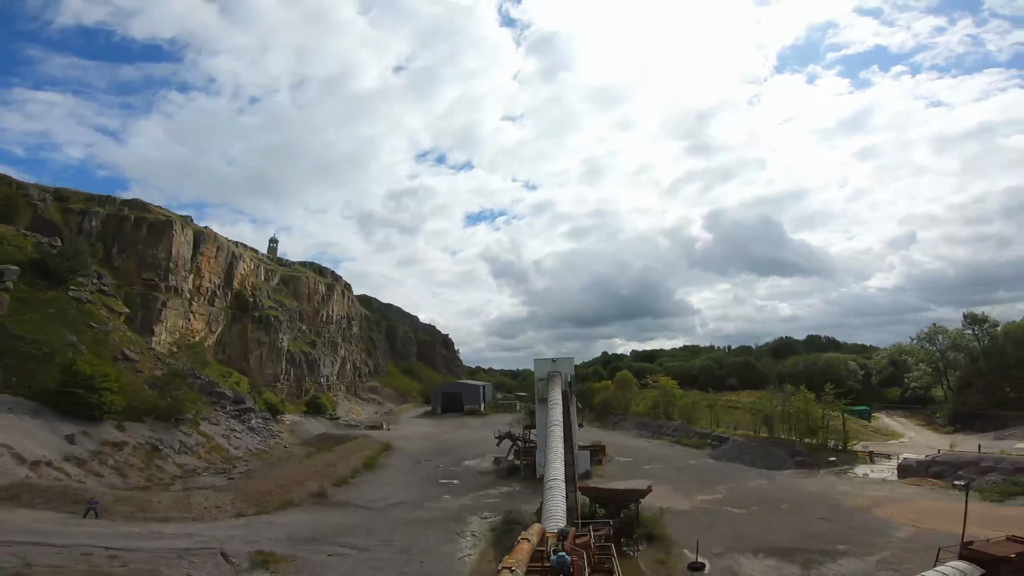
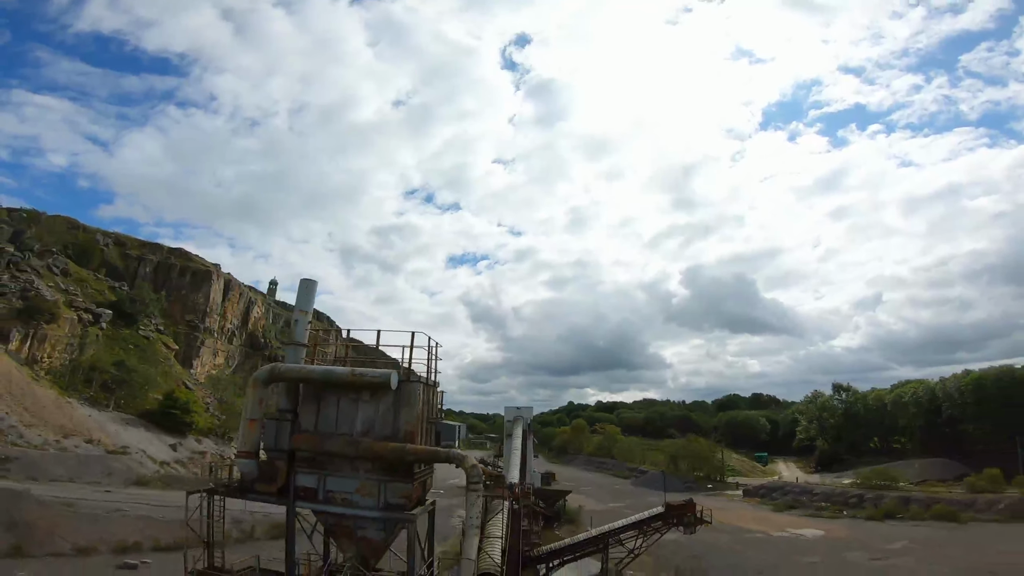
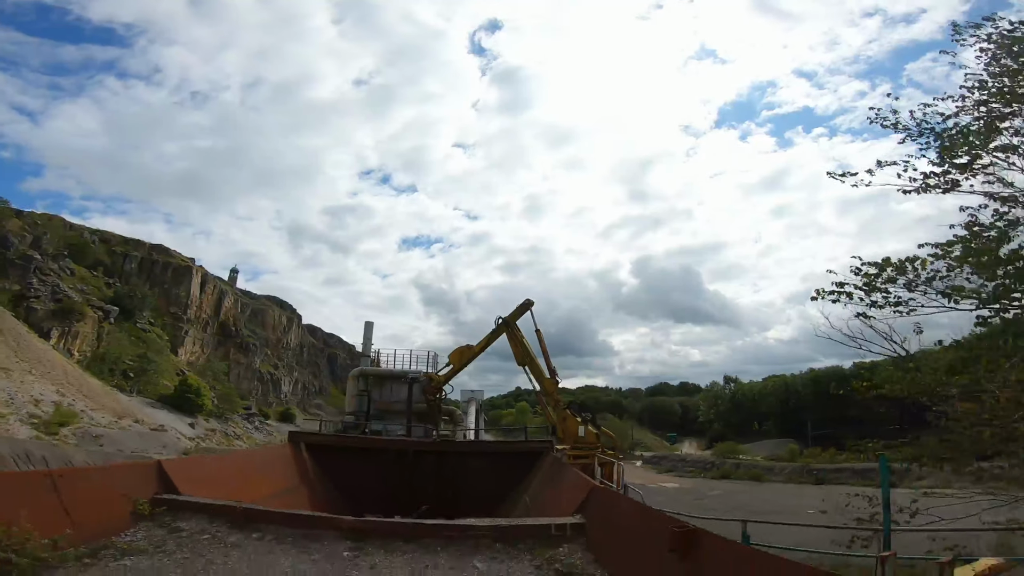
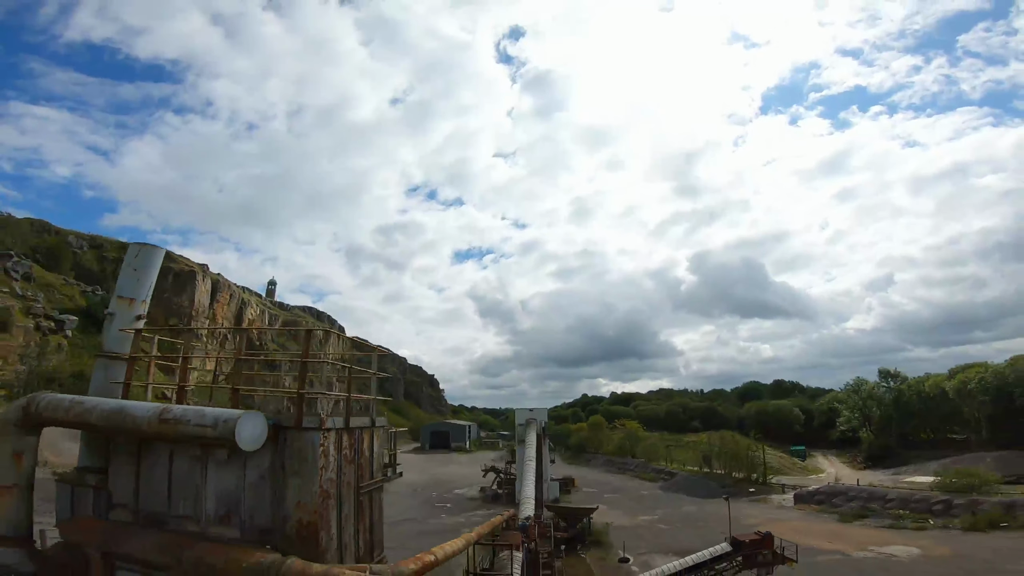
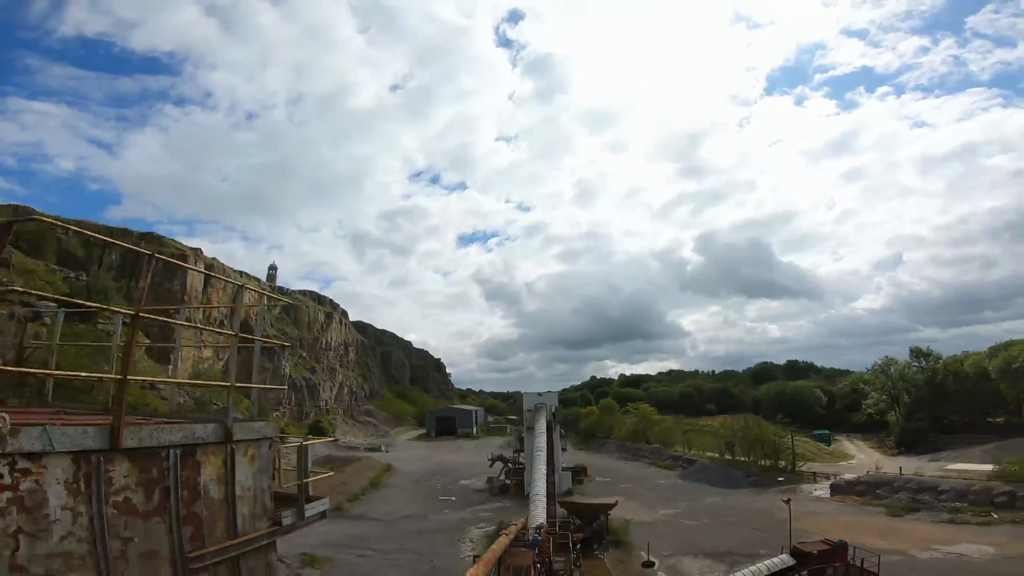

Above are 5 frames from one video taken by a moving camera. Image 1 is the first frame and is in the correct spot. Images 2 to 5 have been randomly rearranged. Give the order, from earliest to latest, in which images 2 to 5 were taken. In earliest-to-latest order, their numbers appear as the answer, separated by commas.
5, 4, 2, 3
